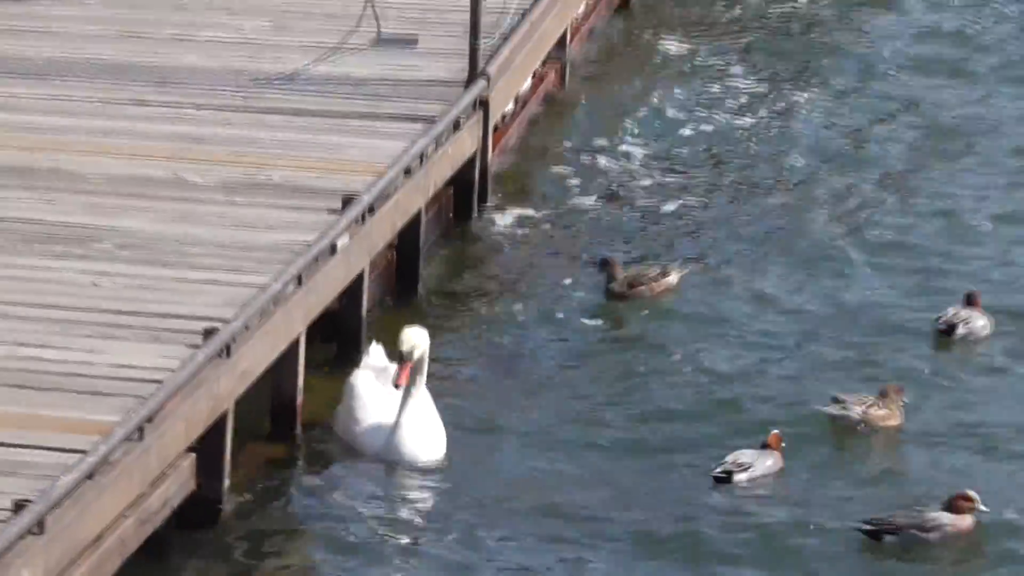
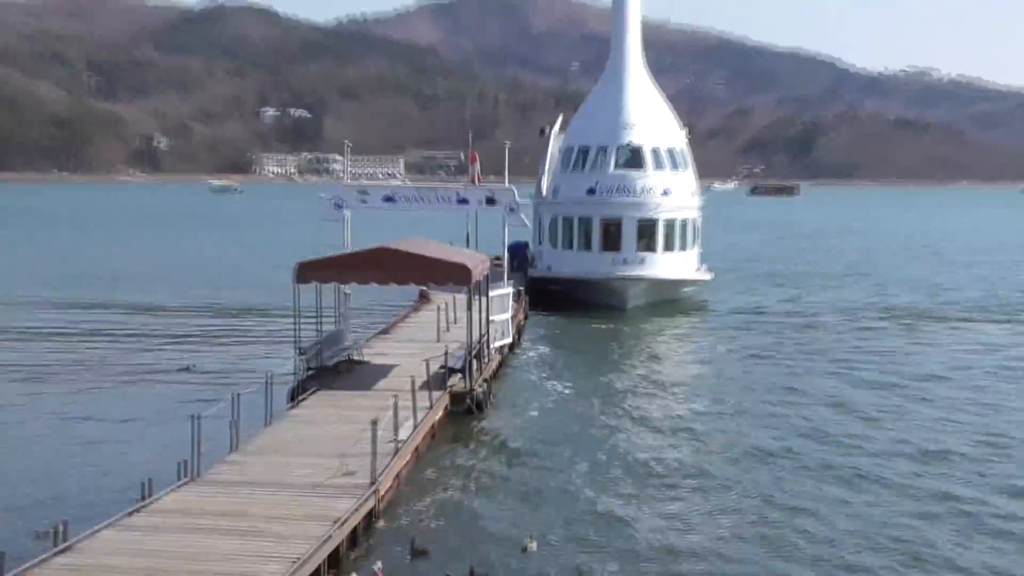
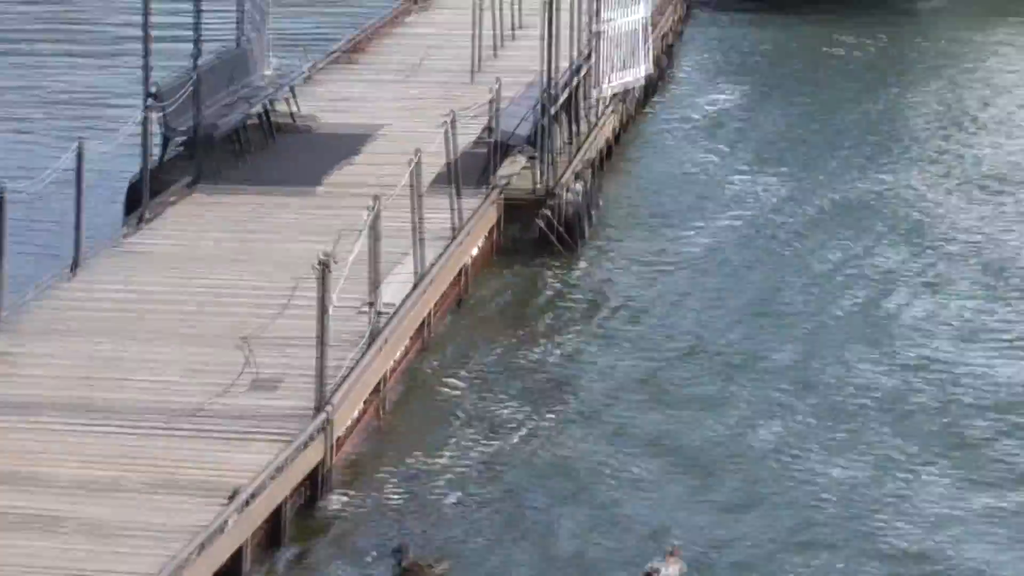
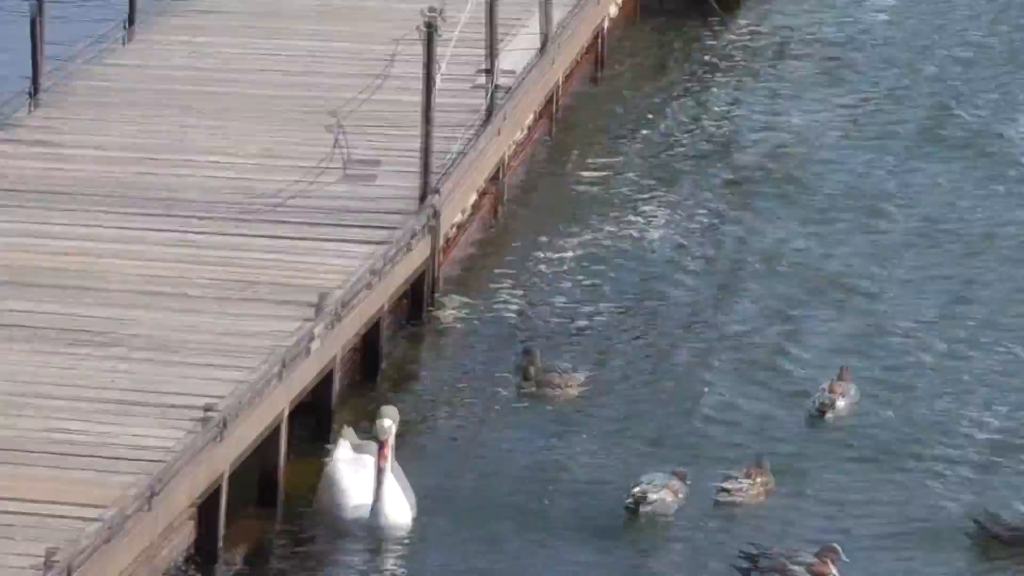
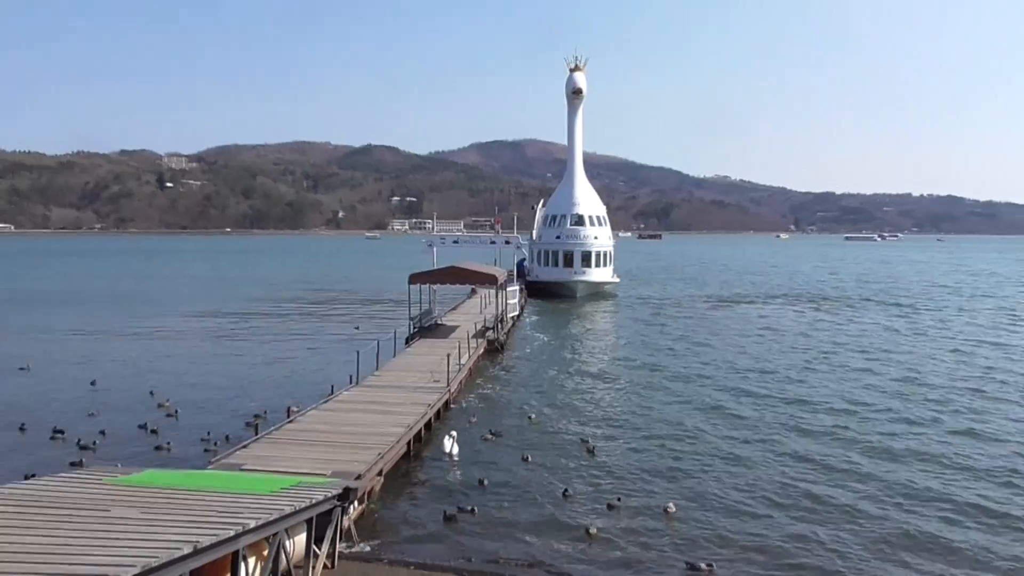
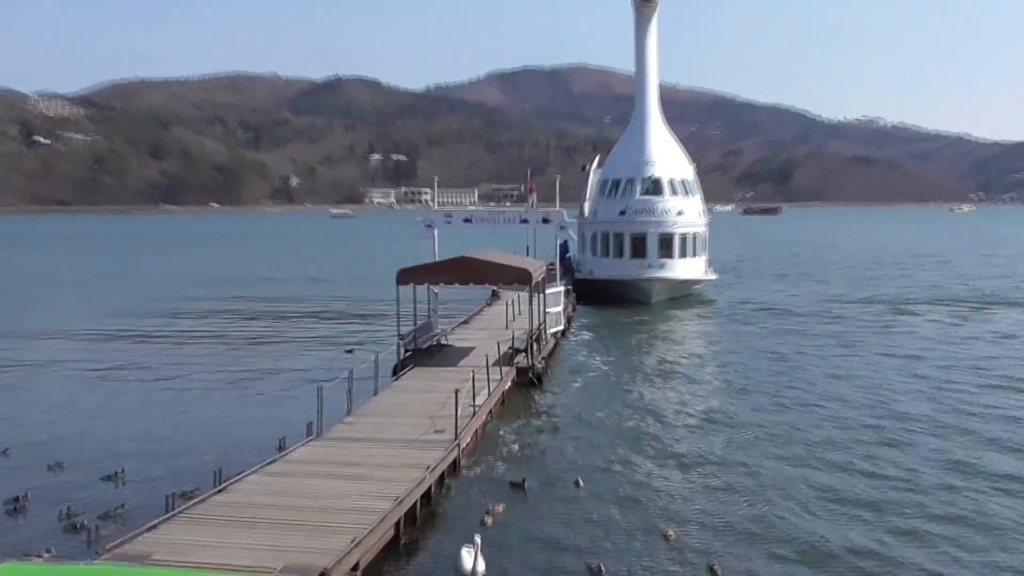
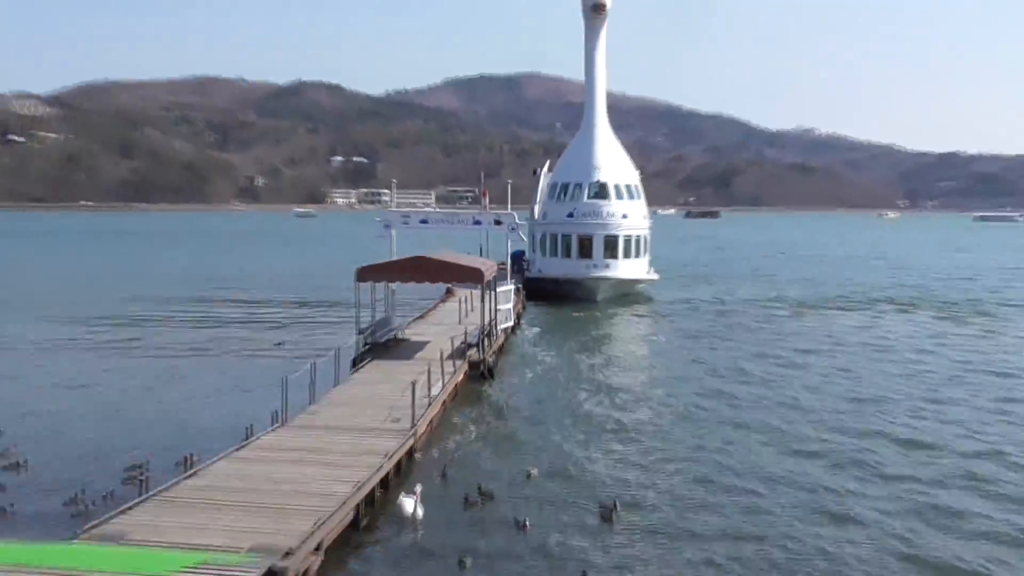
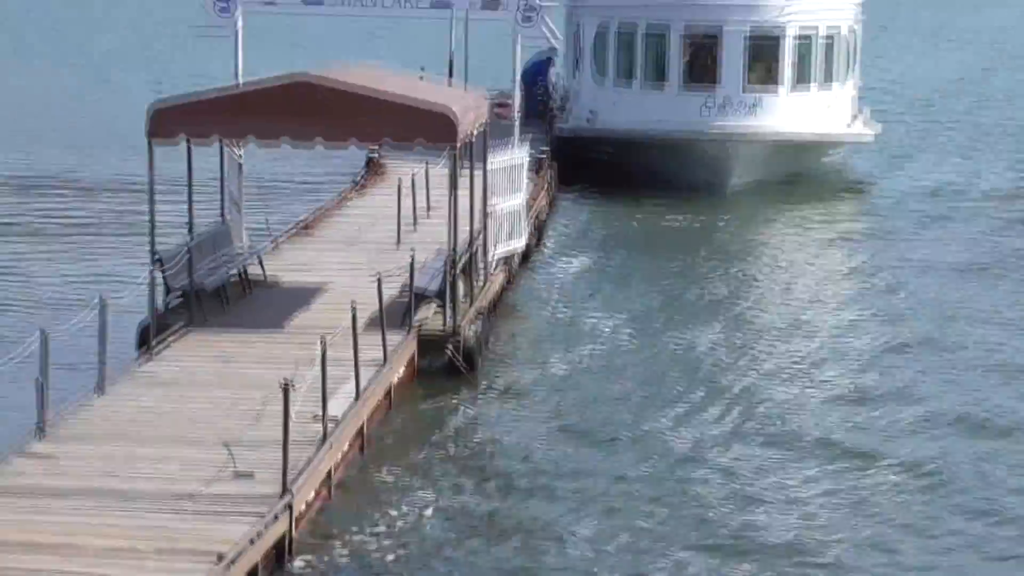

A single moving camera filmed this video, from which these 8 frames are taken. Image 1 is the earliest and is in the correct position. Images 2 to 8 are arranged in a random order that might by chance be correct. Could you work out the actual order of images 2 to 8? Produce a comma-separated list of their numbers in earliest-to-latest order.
4, 3, 8, 2, 7, 5, 6
